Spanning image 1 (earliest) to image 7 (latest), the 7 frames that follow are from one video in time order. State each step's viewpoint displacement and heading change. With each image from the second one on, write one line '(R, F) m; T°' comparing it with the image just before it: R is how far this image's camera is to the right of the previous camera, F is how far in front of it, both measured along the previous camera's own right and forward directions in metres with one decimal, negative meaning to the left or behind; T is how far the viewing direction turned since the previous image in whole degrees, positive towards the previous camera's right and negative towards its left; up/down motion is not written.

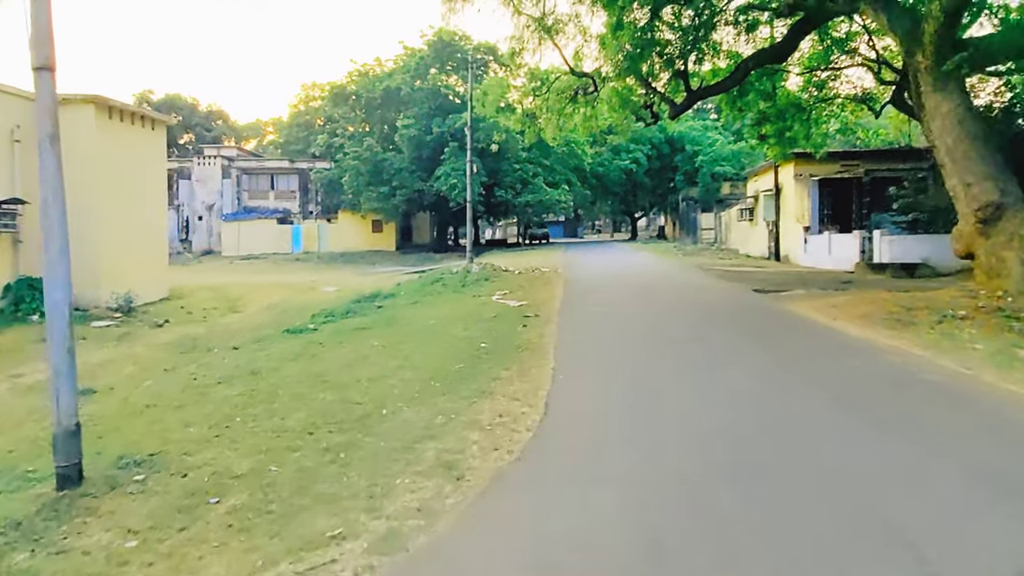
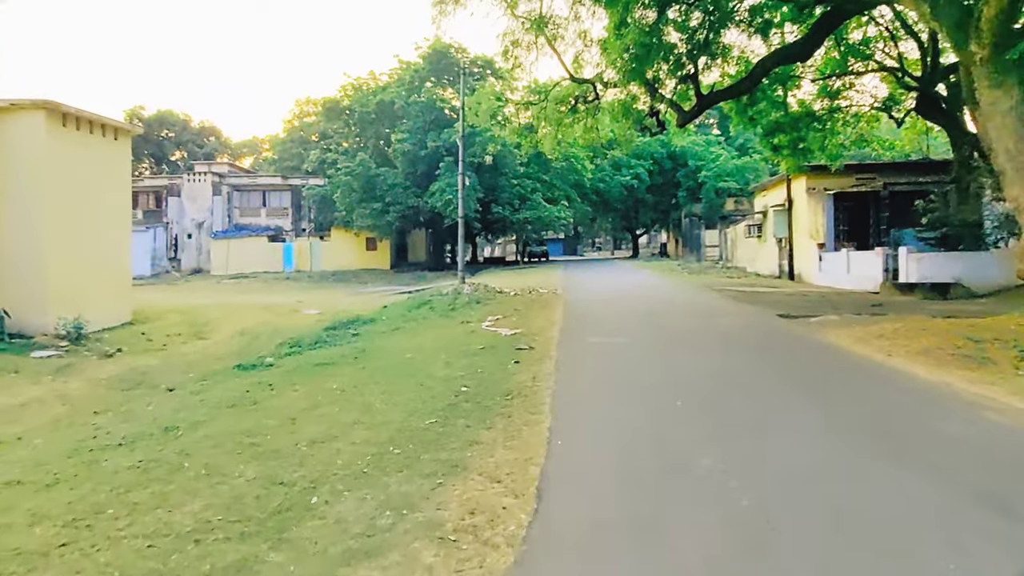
(+0.1, +1.3) m; 0°
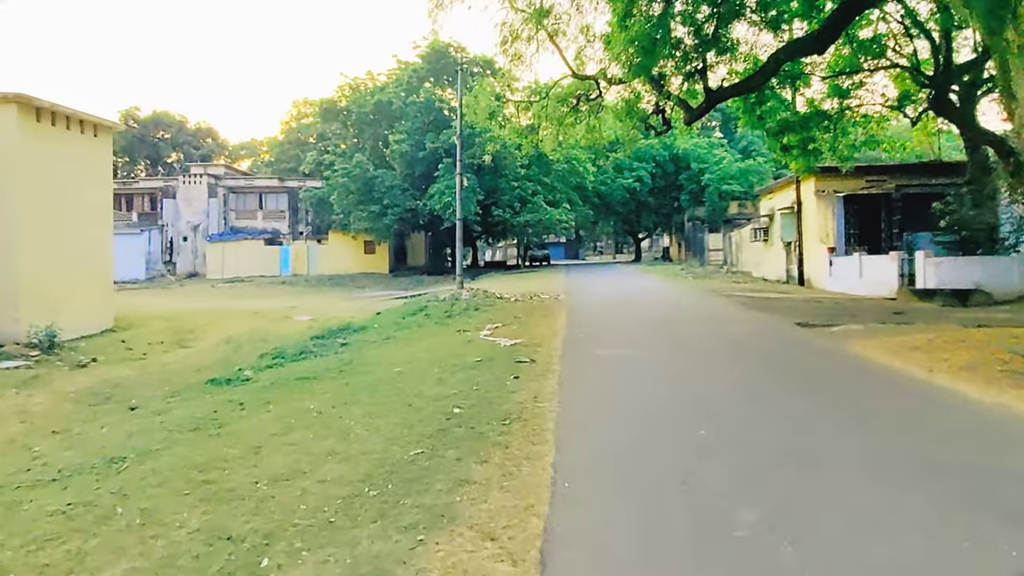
(0.0, +0.7) m; 0°
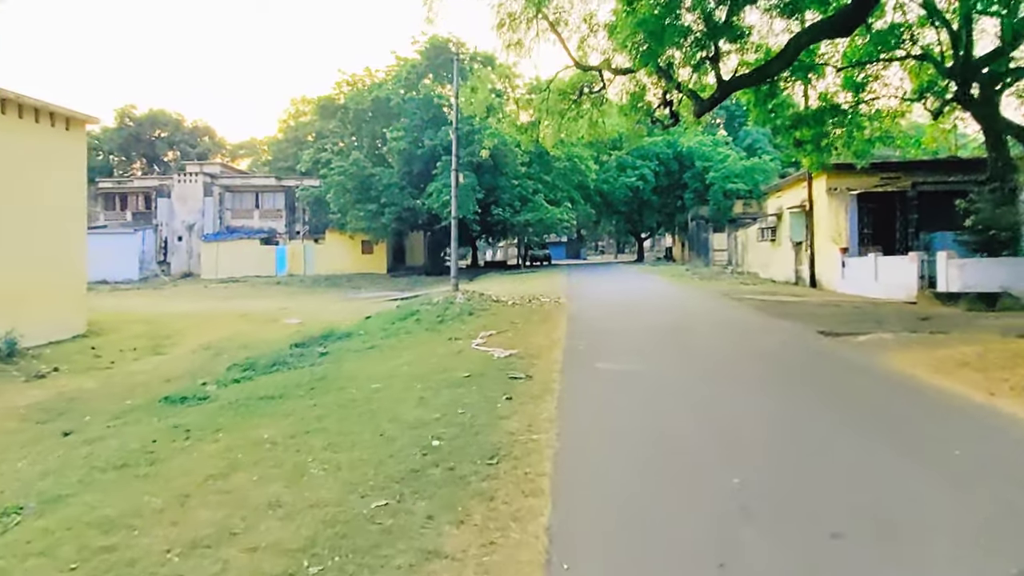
(+0.1, +0.8) m; 0°
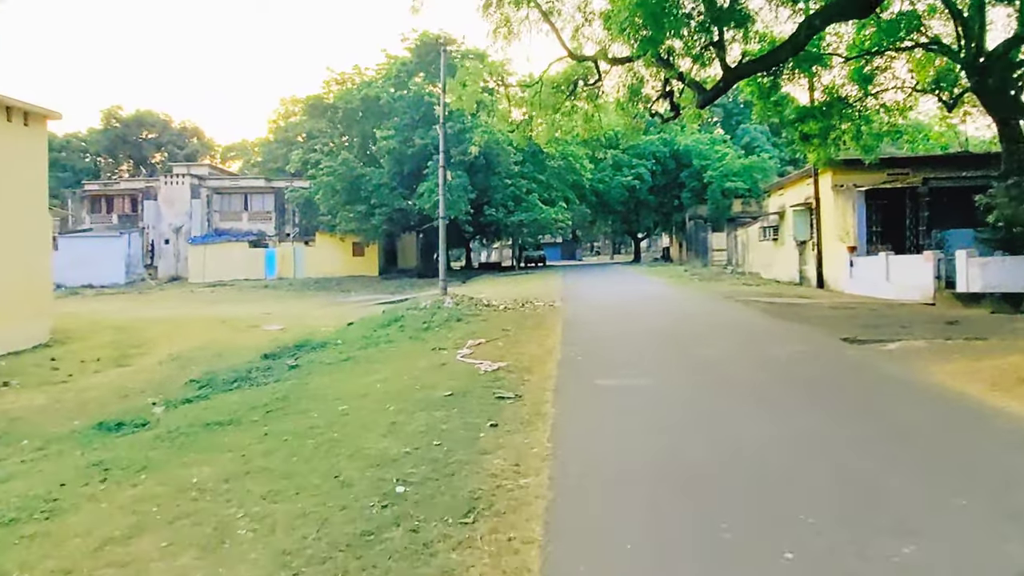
(+0.1, +0.9) m; 0°
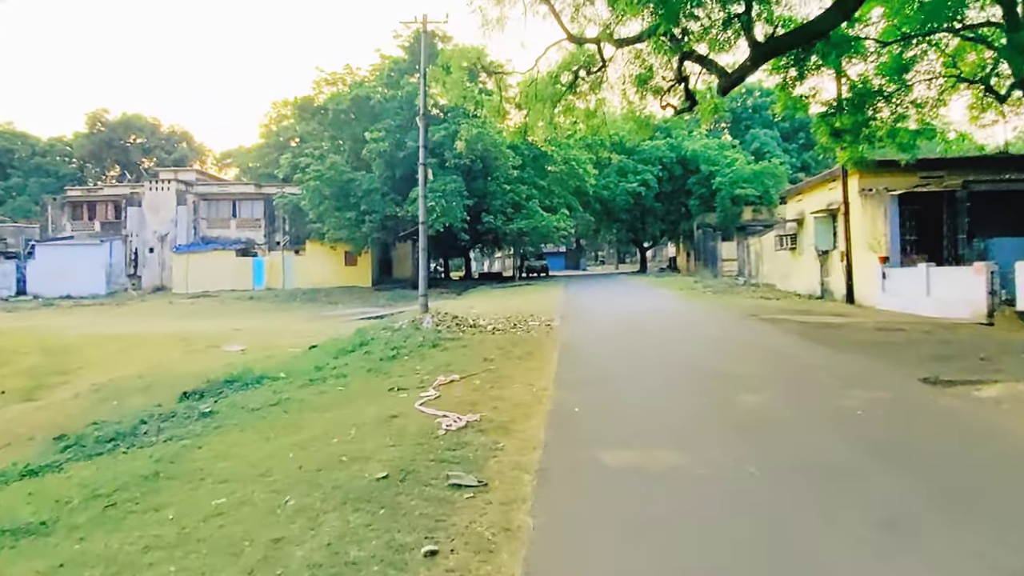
(+0.2, +1.8) m; 0°
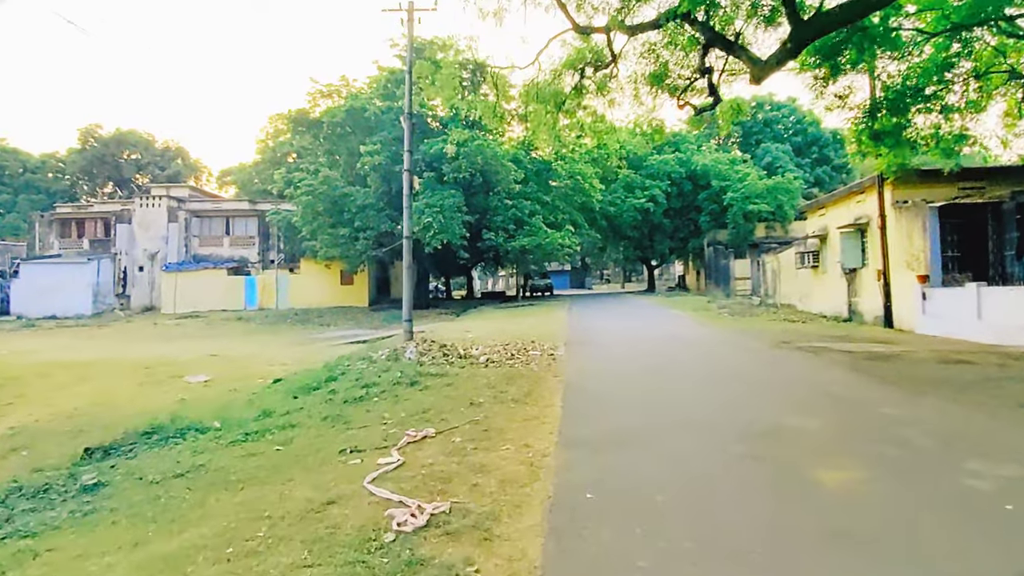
(+0.1, +1.6) m; 0°
